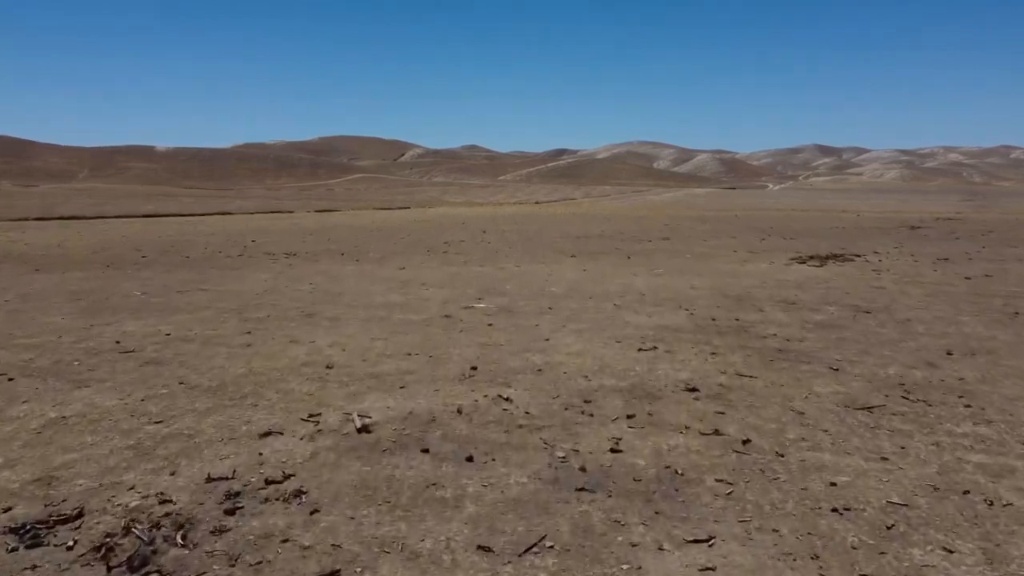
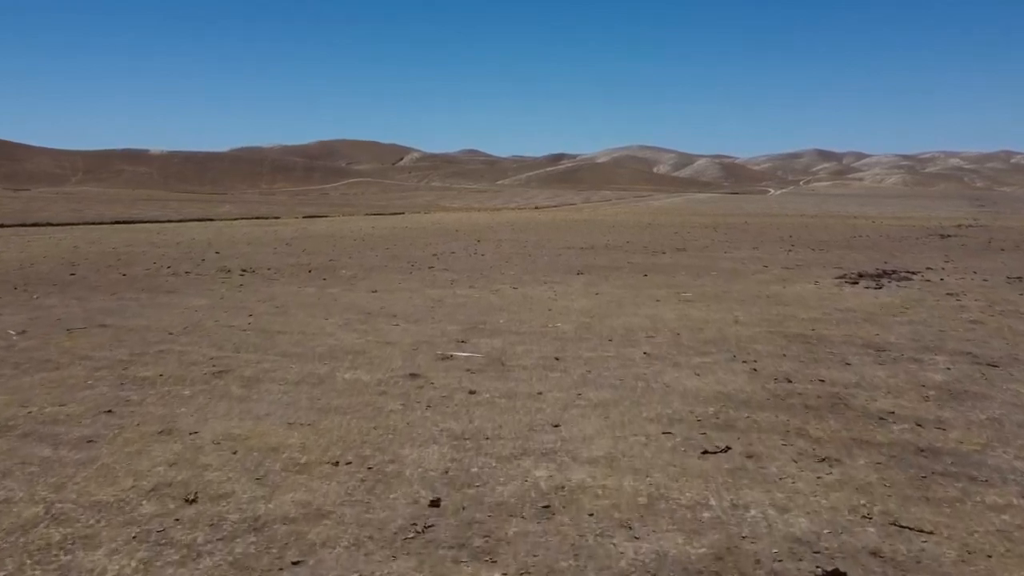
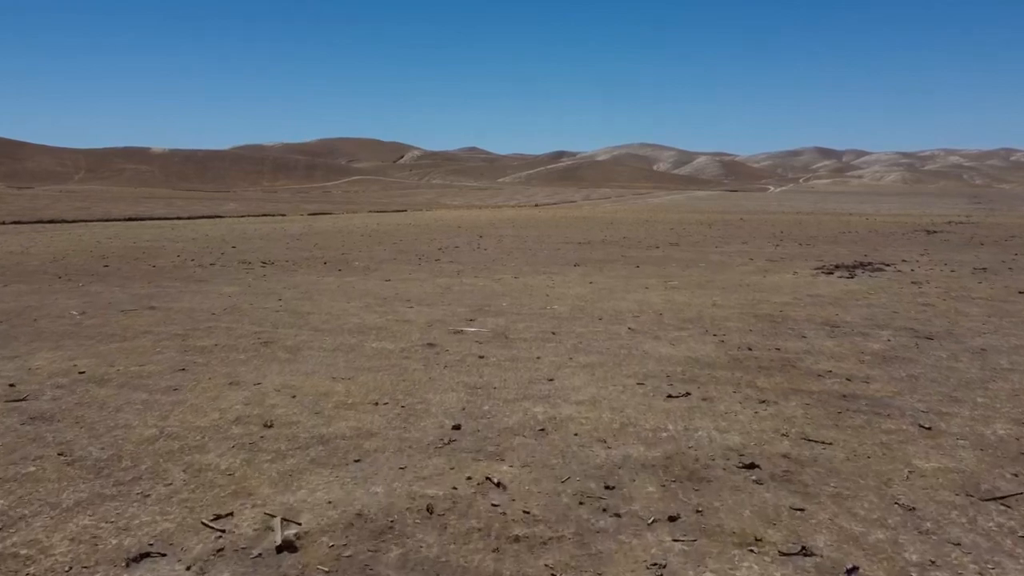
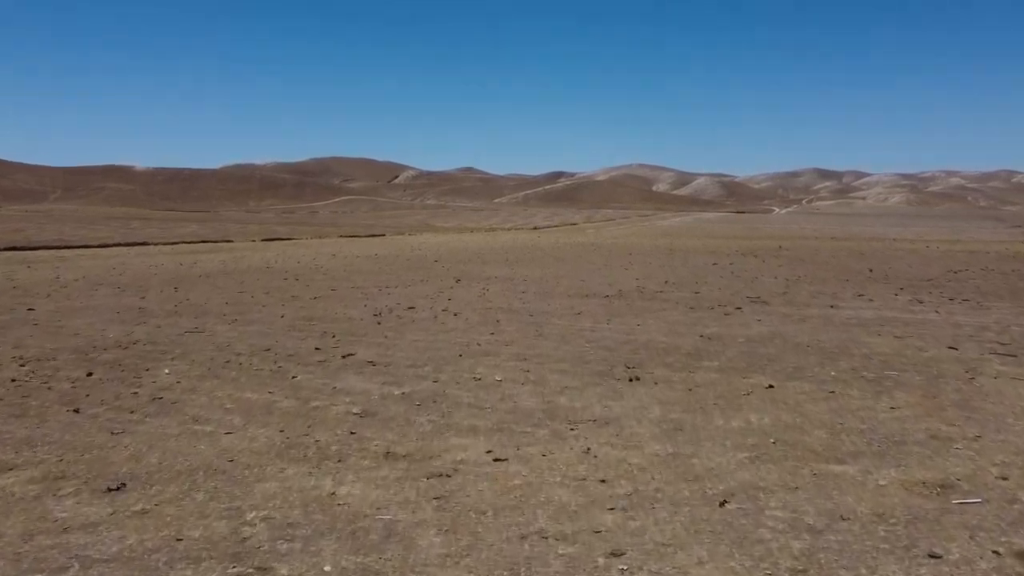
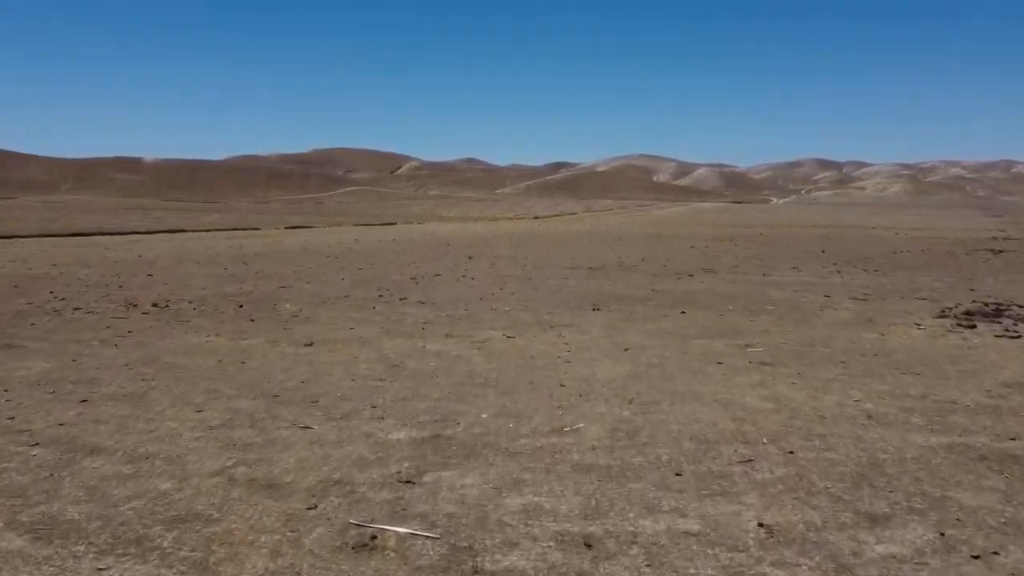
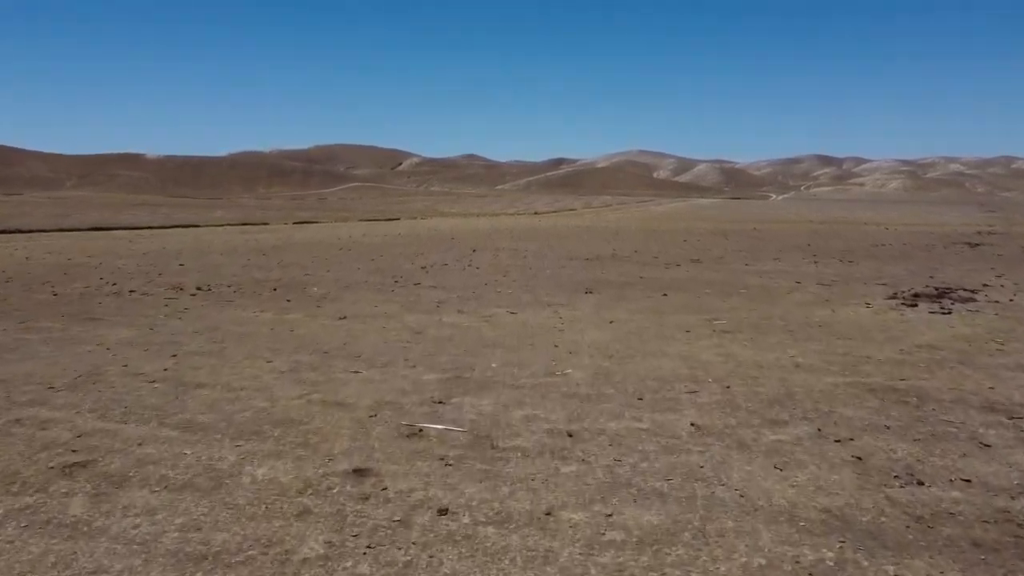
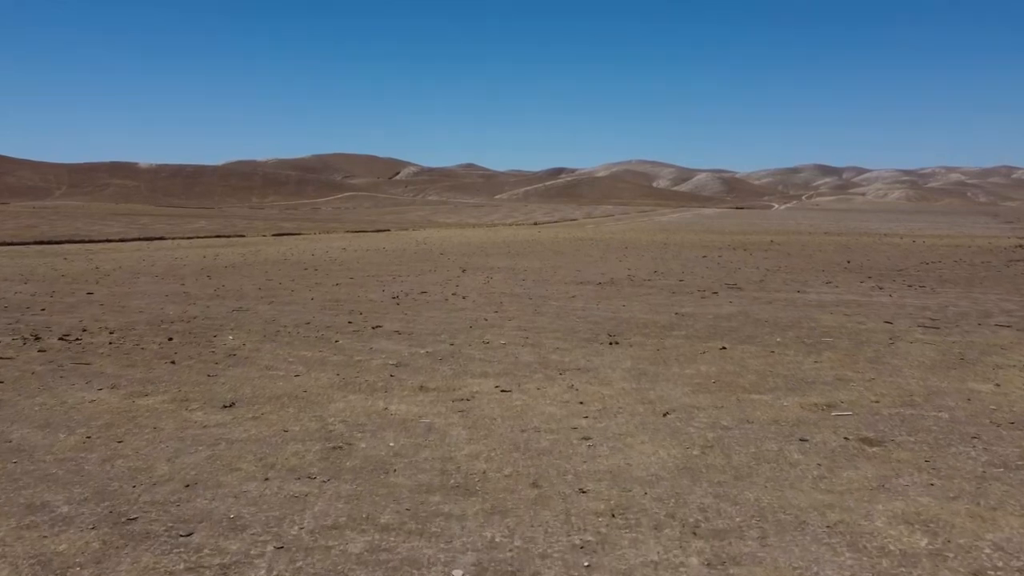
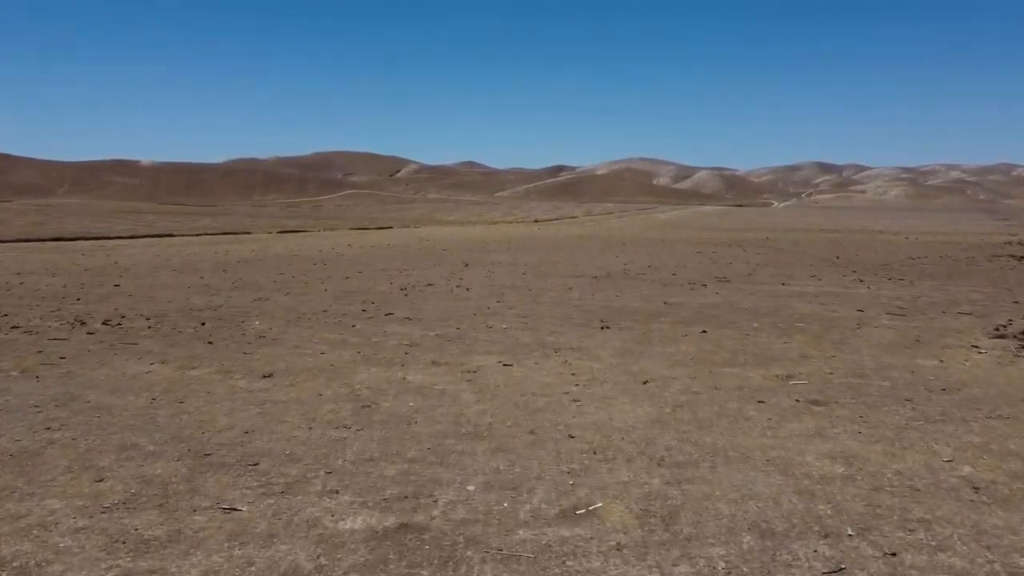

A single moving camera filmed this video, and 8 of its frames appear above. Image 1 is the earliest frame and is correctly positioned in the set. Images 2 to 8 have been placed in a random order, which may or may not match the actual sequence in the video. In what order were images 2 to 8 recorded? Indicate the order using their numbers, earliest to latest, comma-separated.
3, 2, 6, 5, 8, 7, 4
